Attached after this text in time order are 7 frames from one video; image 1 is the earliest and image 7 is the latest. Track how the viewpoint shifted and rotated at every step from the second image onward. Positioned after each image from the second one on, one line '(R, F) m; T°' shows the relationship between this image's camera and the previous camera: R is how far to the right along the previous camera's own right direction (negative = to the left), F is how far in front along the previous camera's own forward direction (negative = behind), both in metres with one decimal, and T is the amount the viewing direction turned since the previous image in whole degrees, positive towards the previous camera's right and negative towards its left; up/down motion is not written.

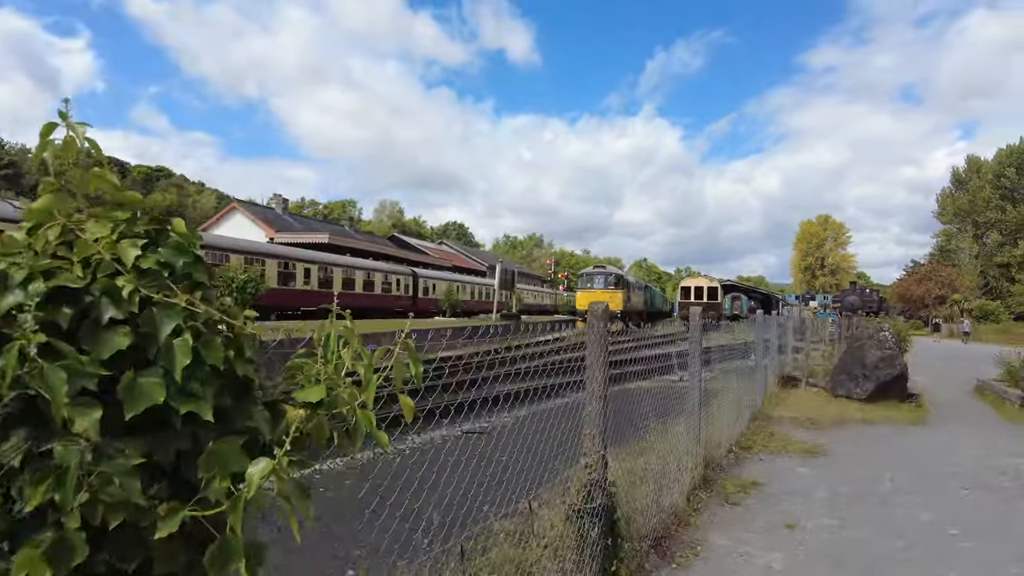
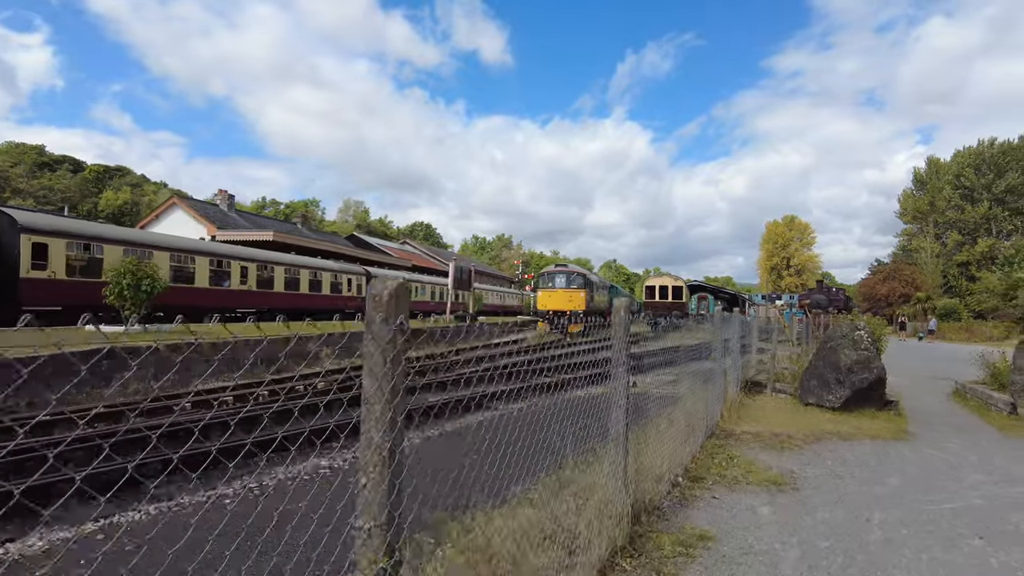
(+0.7, +1.5) m; +3°
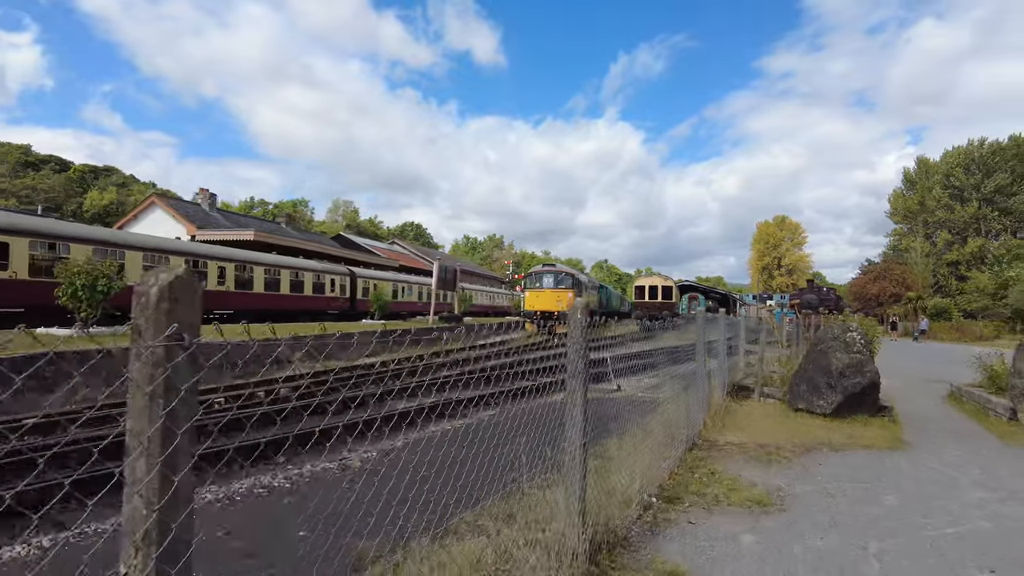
(+0.3, +0.6) m; +1°
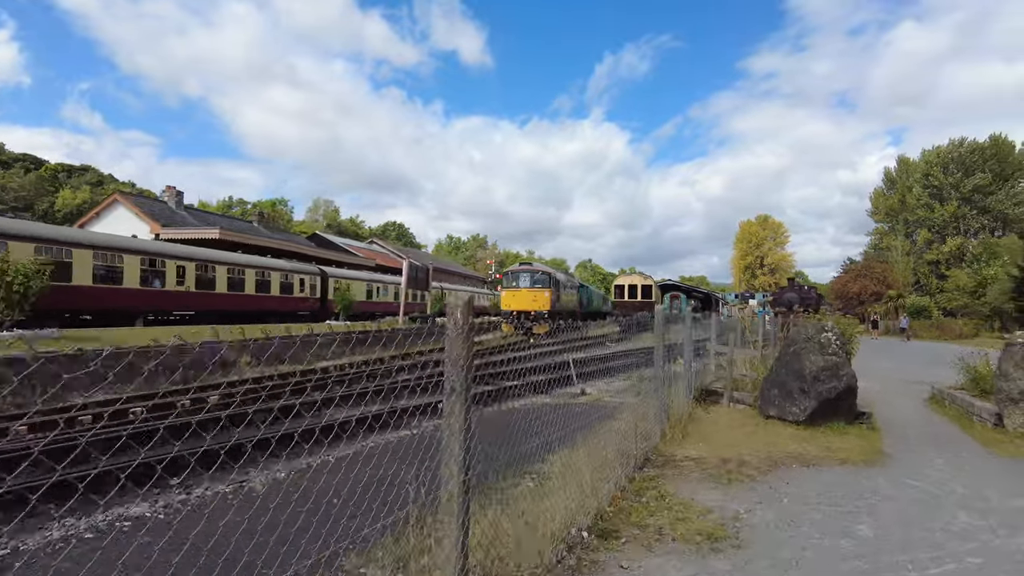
(+0.5, +0.8) m; +1°
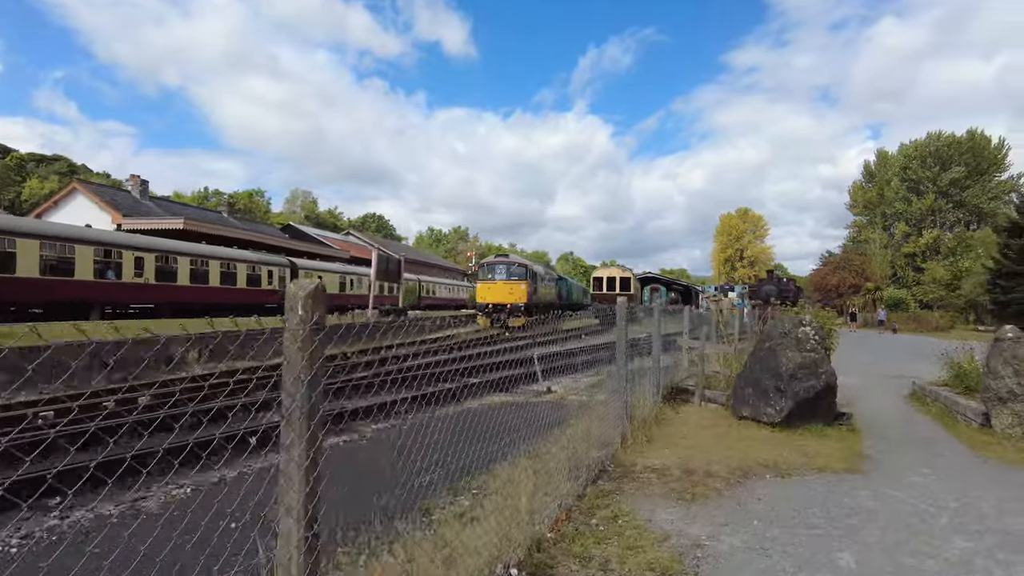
(+0.4, +0.7) m; +2°
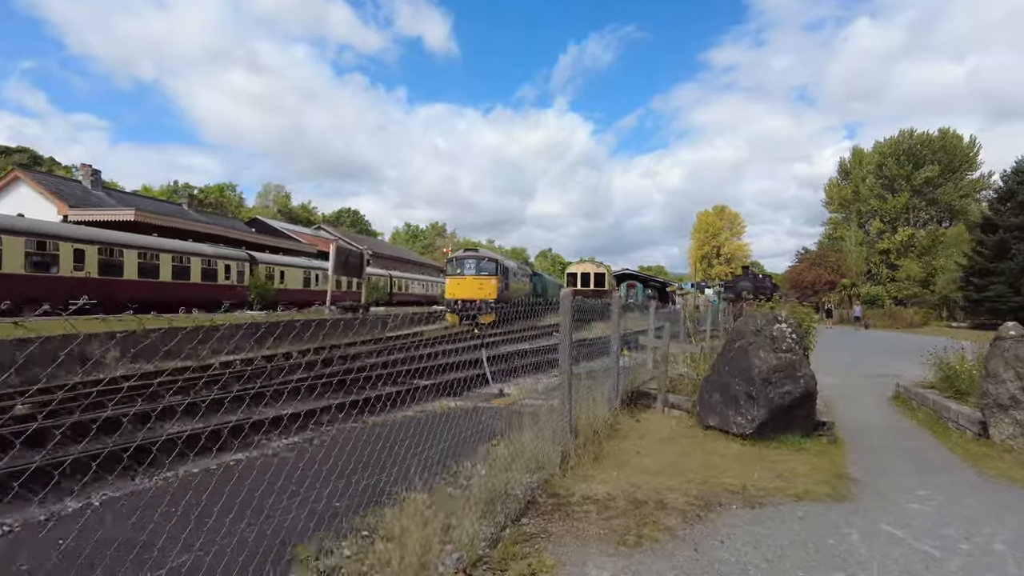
(+0.5, +1.1) m; +2°
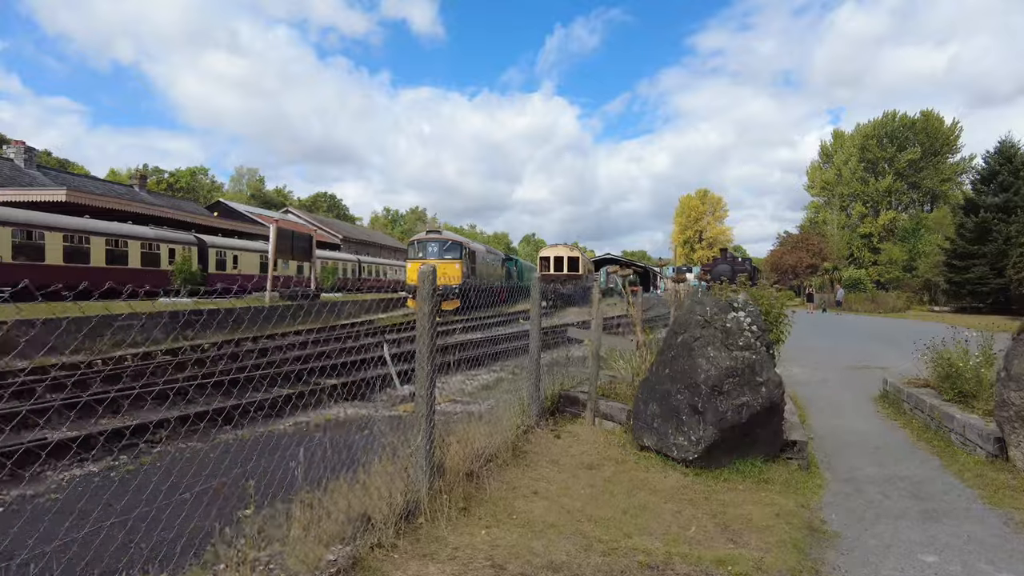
(+0.9, +1.7) m; +1°
